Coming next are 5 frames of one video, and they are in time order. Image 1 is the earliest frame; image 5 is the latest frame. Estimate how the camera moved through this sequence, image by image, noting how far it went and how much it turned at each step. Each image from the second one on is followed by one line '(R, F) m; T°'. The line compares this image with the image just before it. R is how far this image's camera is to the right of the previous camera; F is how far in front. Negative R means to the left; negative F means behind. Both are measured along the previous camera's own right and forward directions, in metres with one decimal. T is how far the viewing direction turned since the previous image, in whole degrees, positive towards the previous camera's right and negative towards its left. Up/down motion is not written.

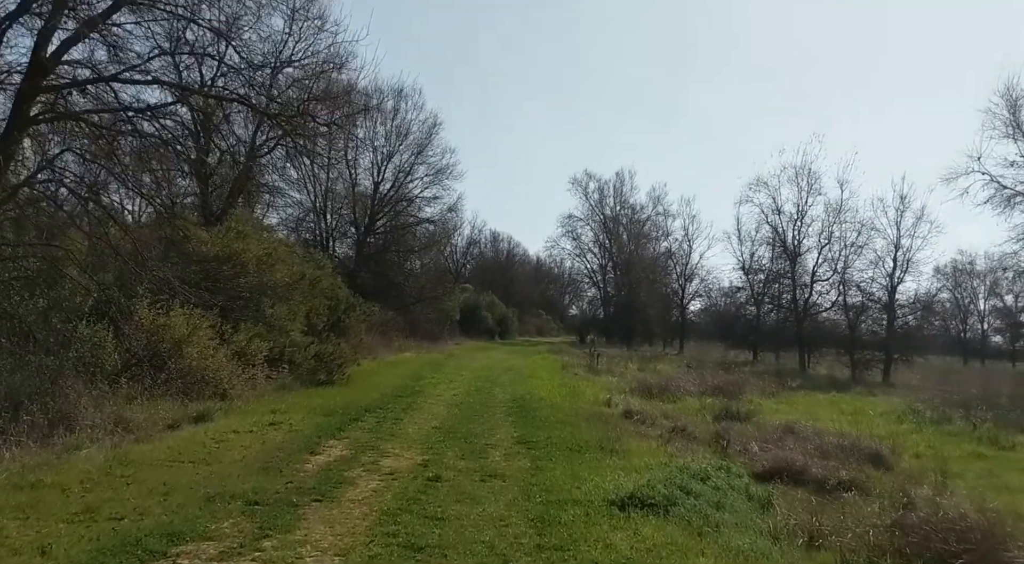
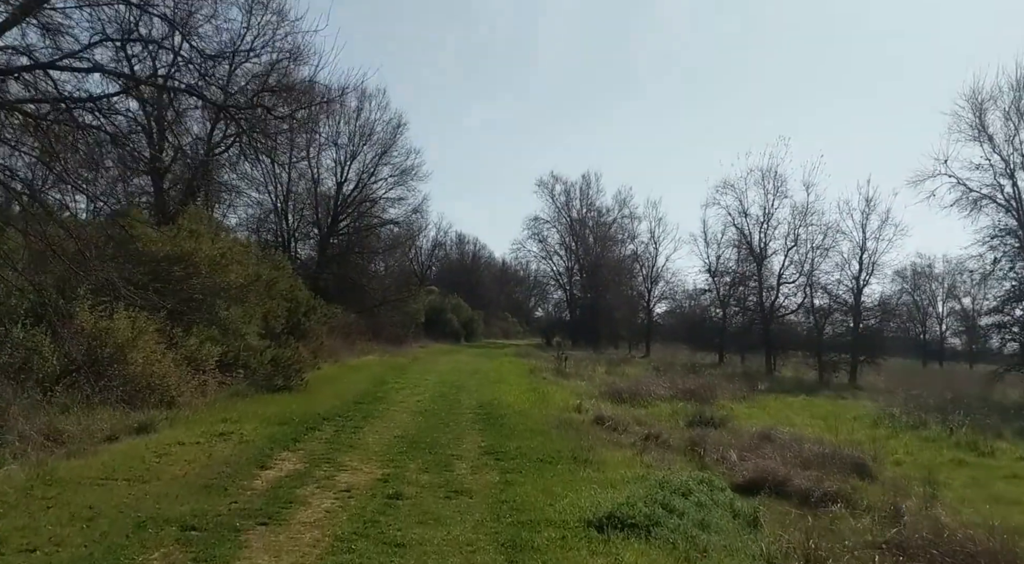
(0.0, +0.7) m; +2°
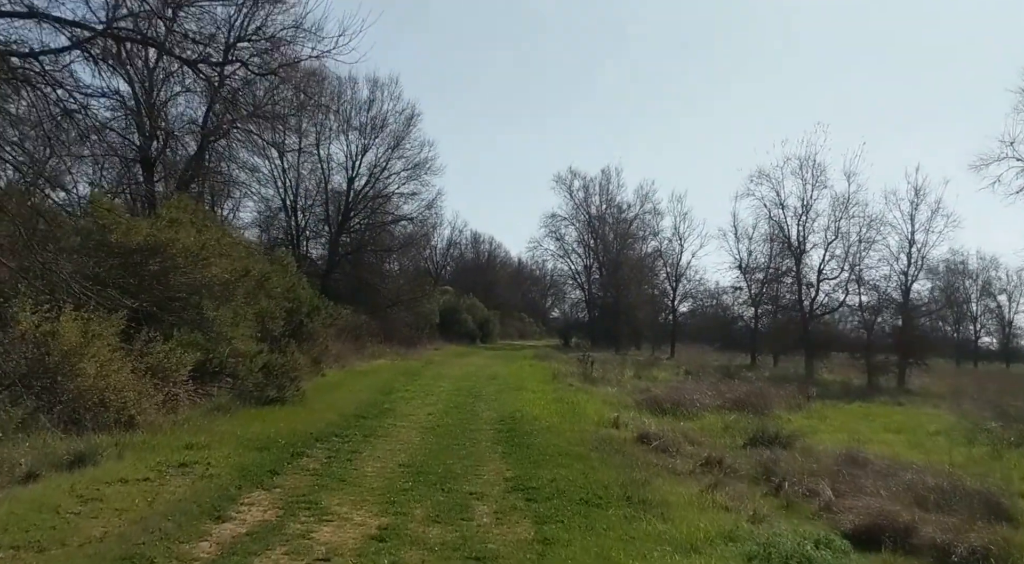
(-0.2, +2.6) m; -1°
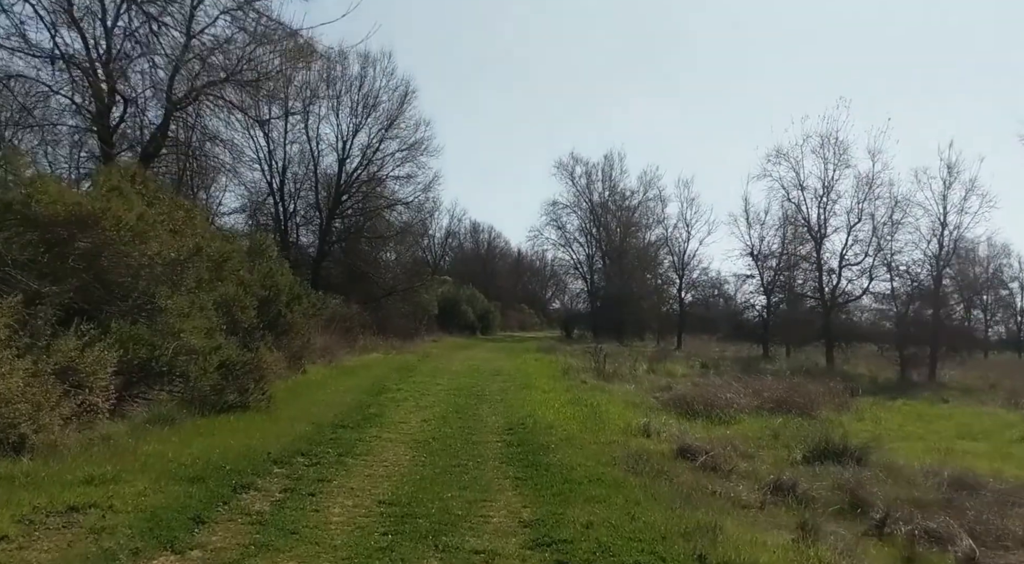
(-0.2, +2.8) m; 0°
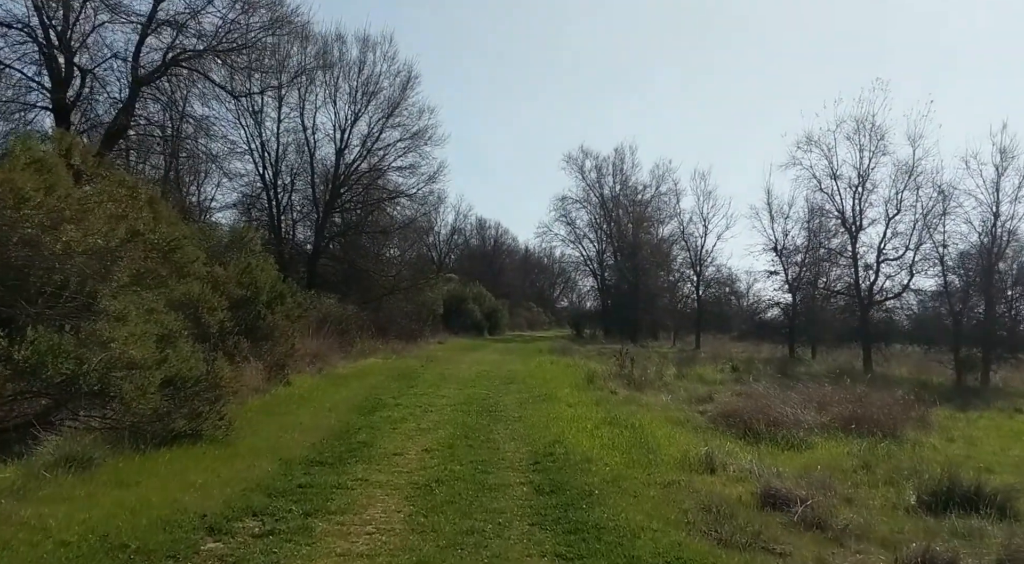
(-0.3, +3.0) m; 0°
